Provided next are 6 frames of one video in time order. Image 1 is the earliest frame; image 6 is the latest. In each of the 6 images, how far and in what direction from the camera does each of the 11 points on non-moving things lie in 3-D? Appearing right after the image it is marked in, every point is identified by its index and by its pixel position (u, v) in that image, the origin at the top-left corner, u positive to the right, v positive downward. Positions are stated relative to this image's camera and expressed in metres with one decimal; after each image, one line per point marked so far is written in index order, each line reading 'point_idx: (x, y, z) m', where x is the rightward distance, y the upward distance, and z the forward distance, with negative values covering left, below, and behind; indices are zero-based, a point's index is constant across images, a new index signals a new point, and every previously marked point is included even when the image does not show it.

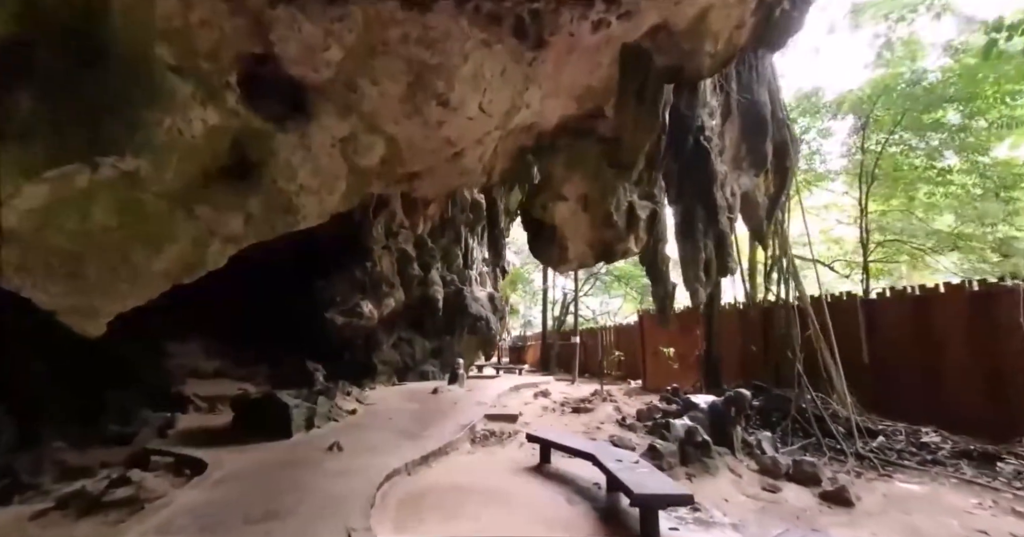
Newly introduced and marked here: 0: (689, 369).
0: (+3.7, -2.1, +8.9) m
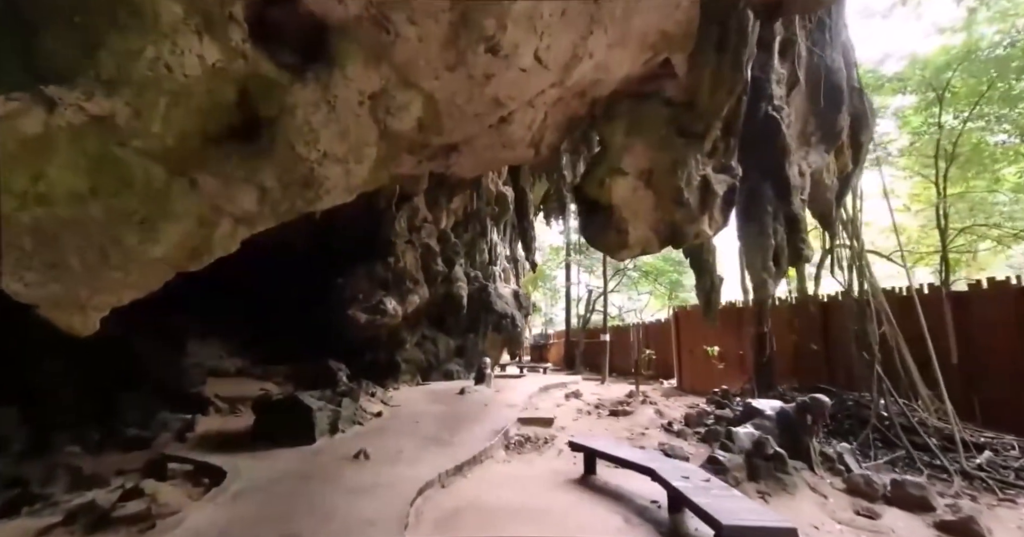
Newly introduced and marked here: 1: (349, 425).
0: (+4.3, -2.0, +8.3) m
1: (-2.3, -2.3, +6.2) m
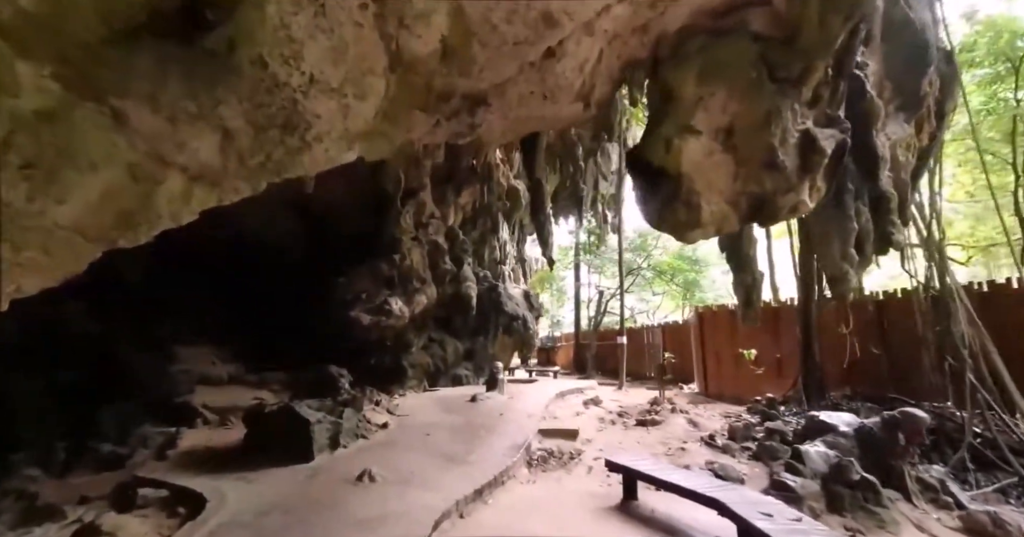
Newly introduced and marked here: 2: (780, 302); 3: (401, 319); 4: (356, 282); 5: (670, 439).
0: (+4.6, -1.9, +7.6) m
1: (-2.1, -2.2, +5.6) m
2: (+4.9, -0.6, +7.9) m
3: (-2.3, -1.0, +9.0) m
4: (-3.1, -0.3, +8.7) m
5: (+2.1, -2.3, +5.8) m
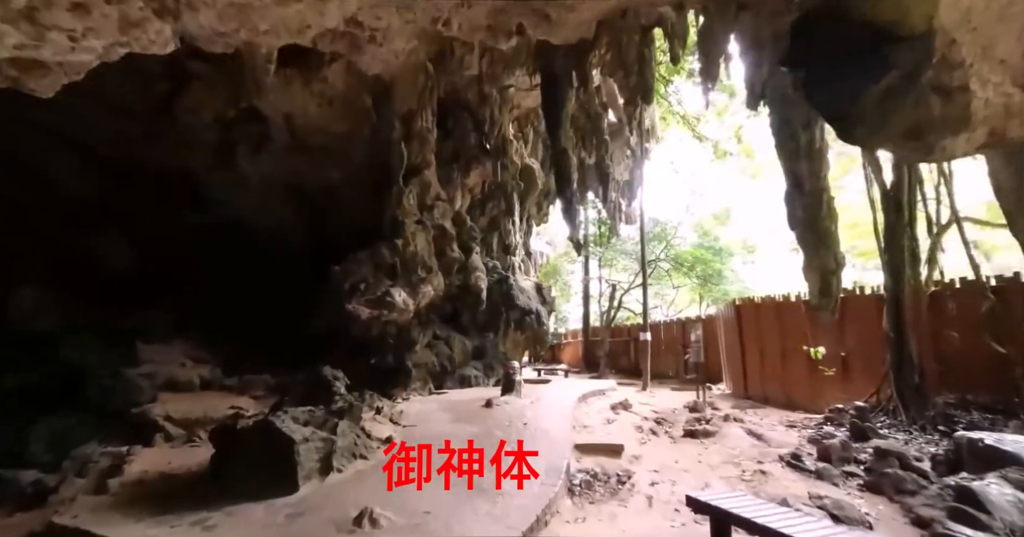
0: (+4.9, -1.7, +6.6) m
1: (-1.7, -2.0, +4.5) m
2: (+5.3, -0.4, +6.8) m
3: (-2.0, -0.8, +7.9) m
4: (-2.8, 0.0, +7.6) m
5: (+2.5, -2.1, +4.7) m
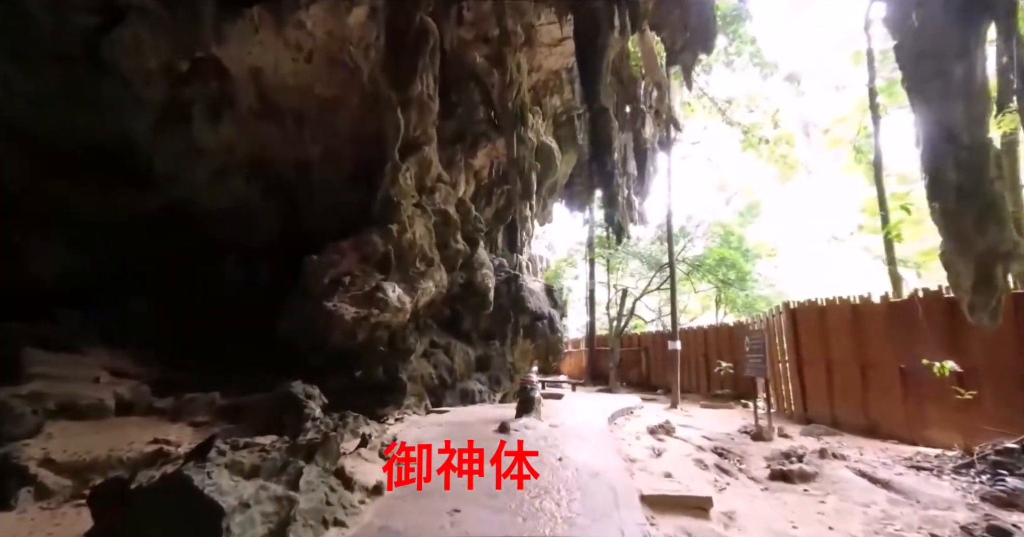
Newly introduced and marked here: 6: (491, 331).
0: (+5.2, -1.6, +5.1) m
1: (-1.4, -1.8, +3.0) m
2: (+5.6, -0.3, +5.4) m
3: (-1.7, -0.7, +6.3) m
4: (-2.5, +0.1, +6.1) m
5: (+2.9, -1.9, +3.3) m
6: (-0.4, -1.3, +9.0) m
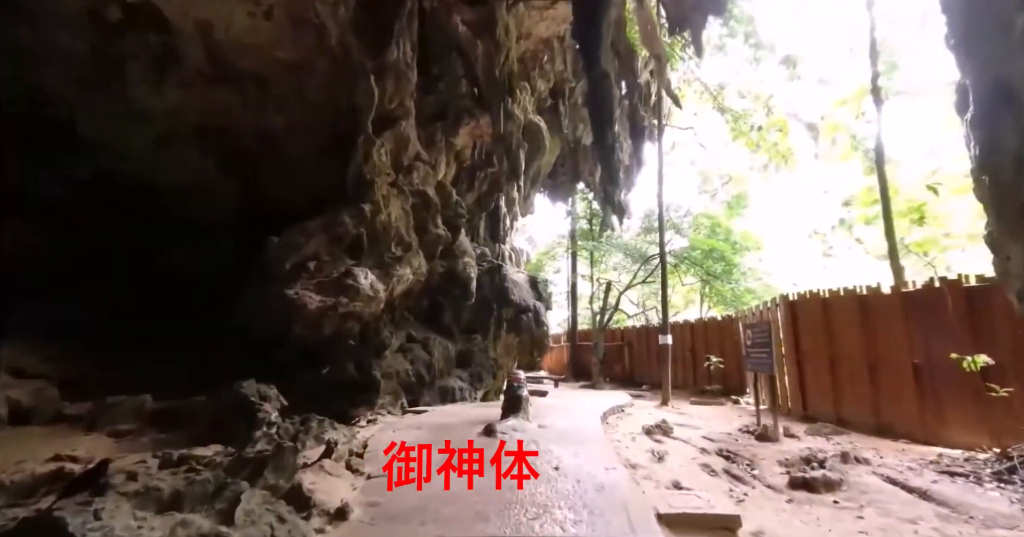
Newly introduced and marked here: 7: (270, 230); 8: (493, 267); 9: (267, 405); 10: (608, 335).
0: (+5.1, -1.4, +4.8) m
1: (-1.4, -1.6, +2.3) m
2: (+5.5, -0.1, +5.1) m
3: (-1.8, -0.4, +5.6) m
4: (-2.6, +0.3, +5.3) m
5: (+2.8, -1.8, +2.8) m
6: (-0.7, -1.1, +8.4) m
7: (-3.8, +0.7, +6.7) m
8: (-0.3, +0.1, +8.5) m
9: (-2.1, -1.1, +3.5) m
10: (+3.7, -2.5, +16.5) m
